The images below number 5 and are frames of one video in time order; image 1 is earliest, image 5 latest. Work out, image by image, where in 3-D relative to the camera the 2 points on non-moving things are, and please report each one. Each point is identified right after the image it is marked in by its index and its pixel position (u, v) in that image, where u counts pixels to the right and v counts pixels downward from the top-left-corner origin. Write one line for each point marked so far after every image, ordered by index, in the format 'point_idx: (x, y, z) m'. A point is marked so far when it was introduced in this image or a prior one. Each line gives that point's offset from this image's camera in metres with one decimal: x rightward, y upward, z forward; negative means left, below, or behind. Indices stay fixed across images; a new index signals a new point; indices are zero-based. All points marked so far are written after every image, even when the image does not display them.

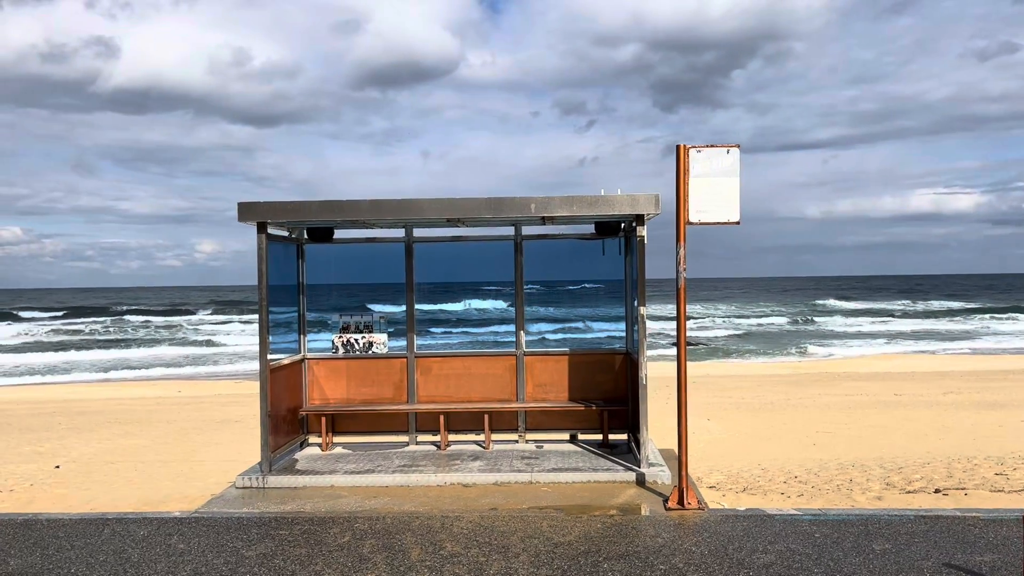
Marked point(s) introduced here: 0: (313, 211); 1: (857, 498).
0: (-2.1, +0.8, +7.0) m
1: (+3.5, -2.1, +6.8) m
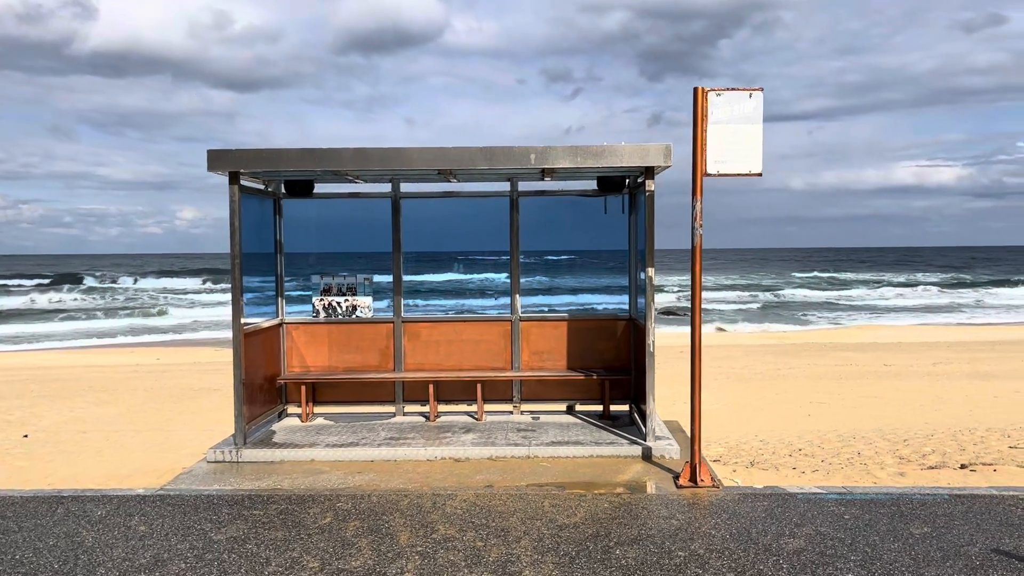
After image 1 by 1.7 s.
0: (-2.1, +1.2, +6.3) m
1: (+3.4, -1.8, +6.4) m
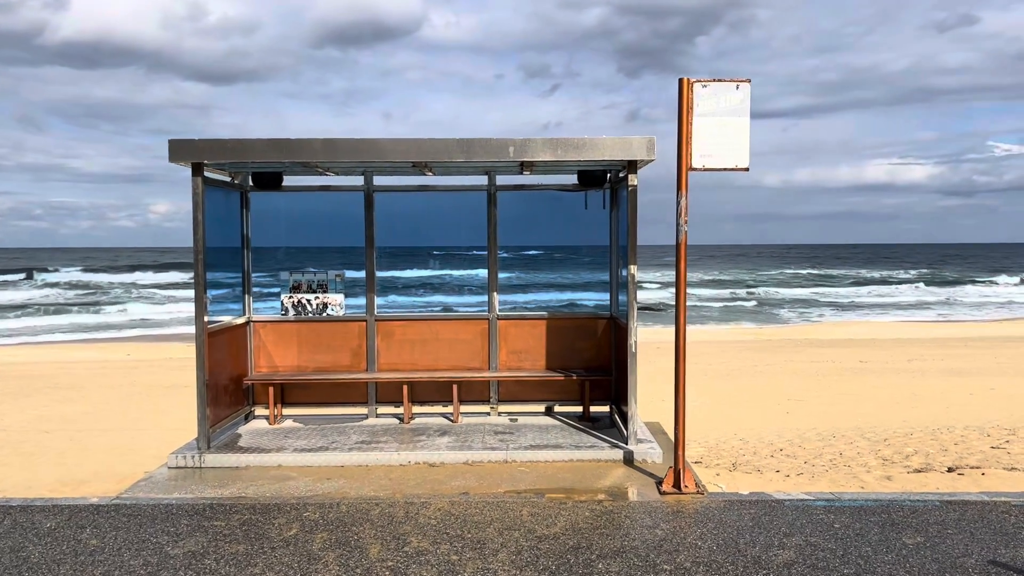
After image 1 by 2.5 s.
0: (-2.3, +1.2, +6.0) m
1: (+3.2, -1.7, +6.2) m
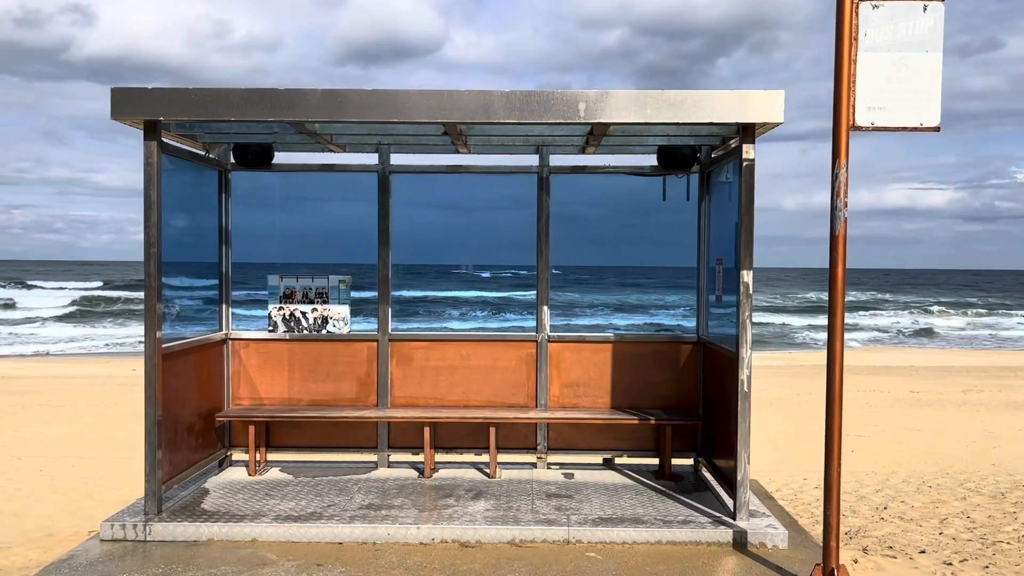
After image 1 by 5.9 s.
0: (-1.8, +1.2, +4.4) m
1: (+3.6, -1.9, +4.4) m
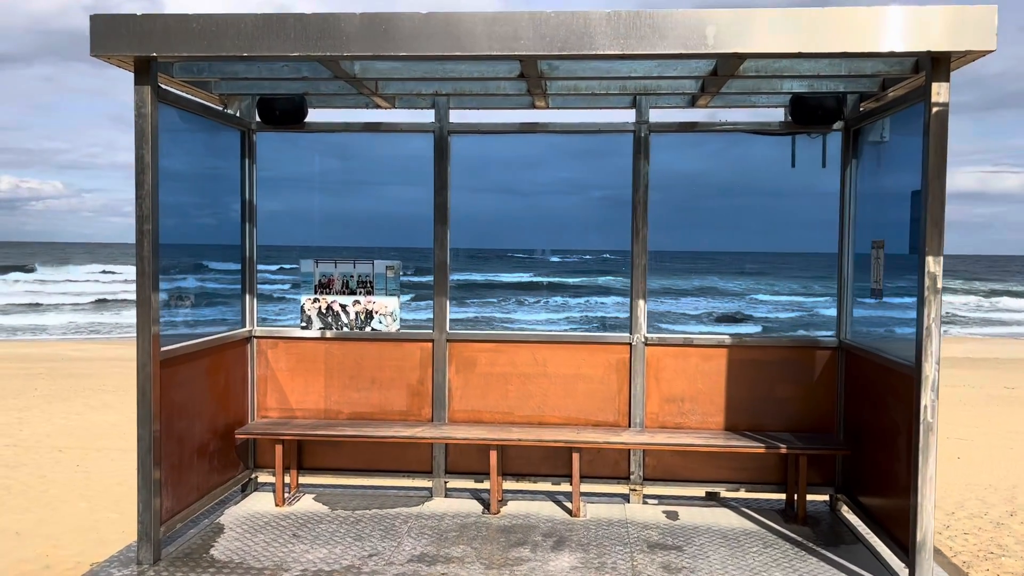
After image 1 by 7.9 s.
0: (-1.3, +1.2, +3.3) m
1: (+4.1, -1.8, +3.1) m
